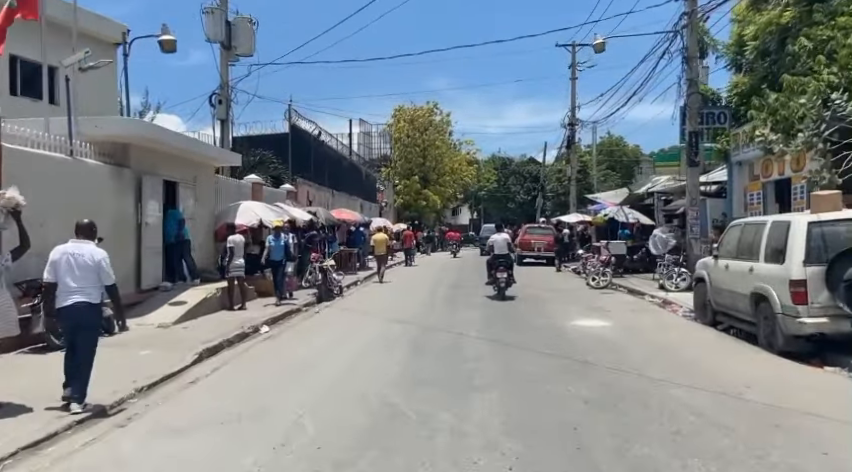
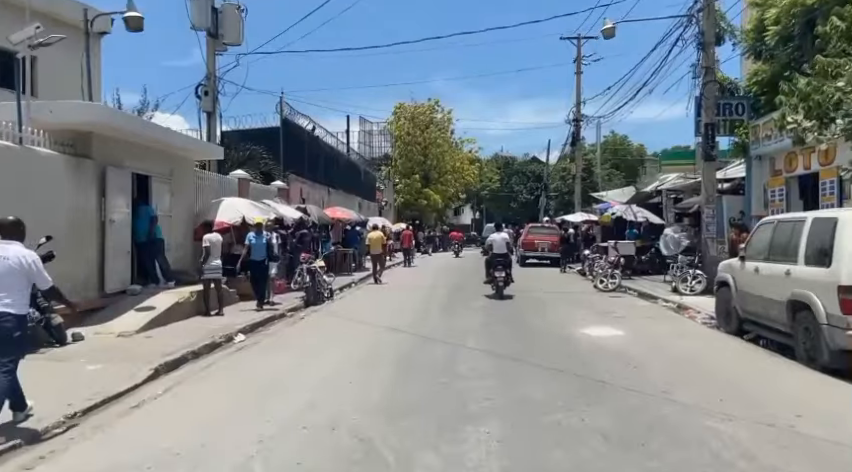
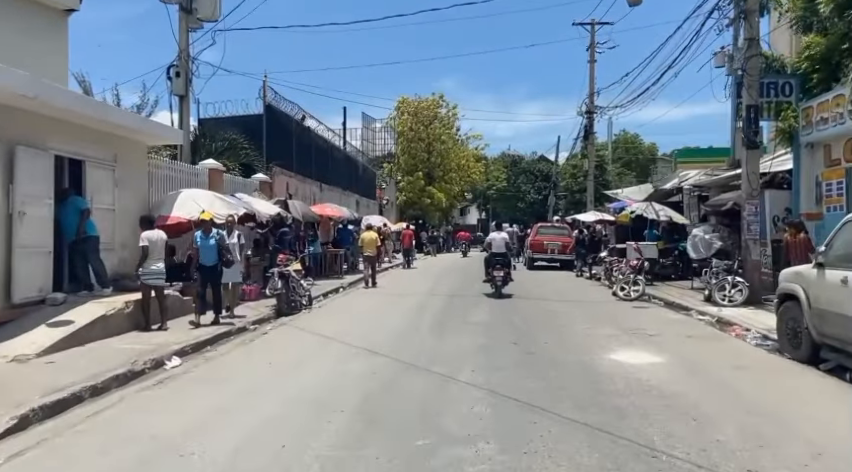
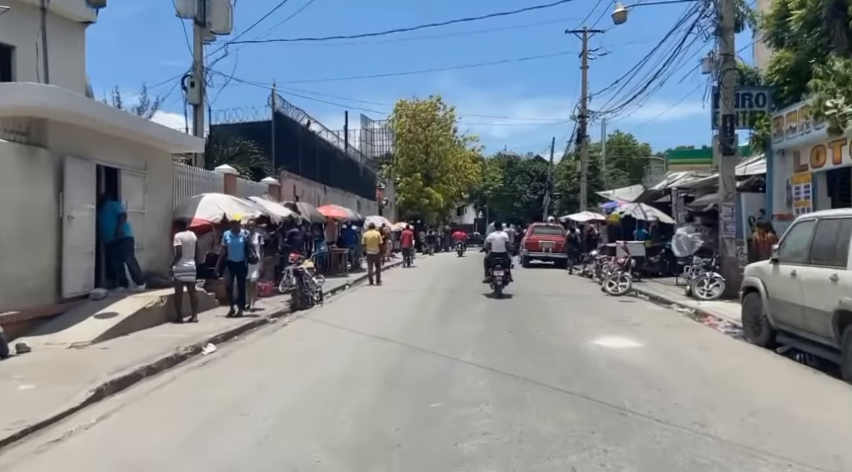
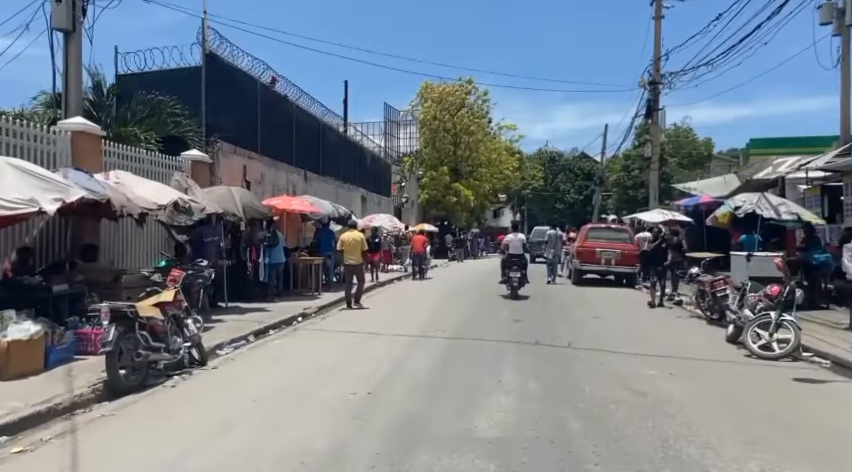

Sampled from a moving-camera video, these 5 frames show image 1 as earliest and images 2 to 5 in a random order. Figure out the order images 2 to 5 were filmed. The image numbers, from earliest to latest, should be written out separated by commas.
2, 4, 3, 5
